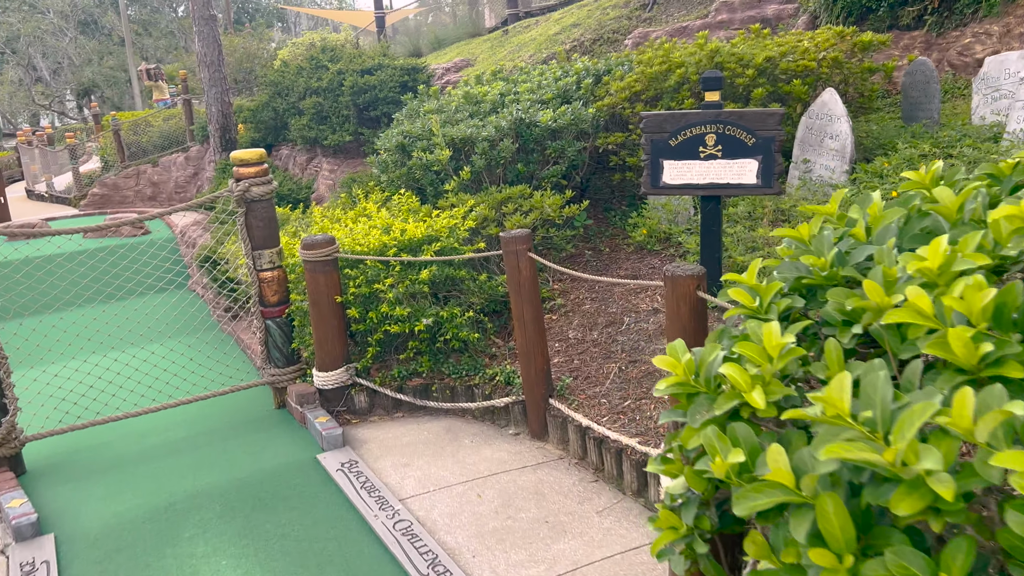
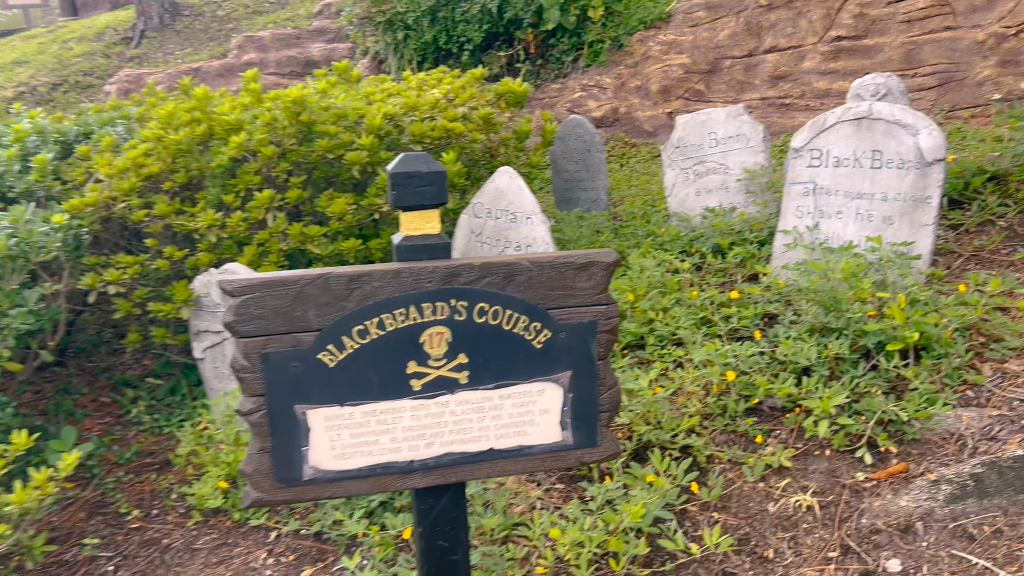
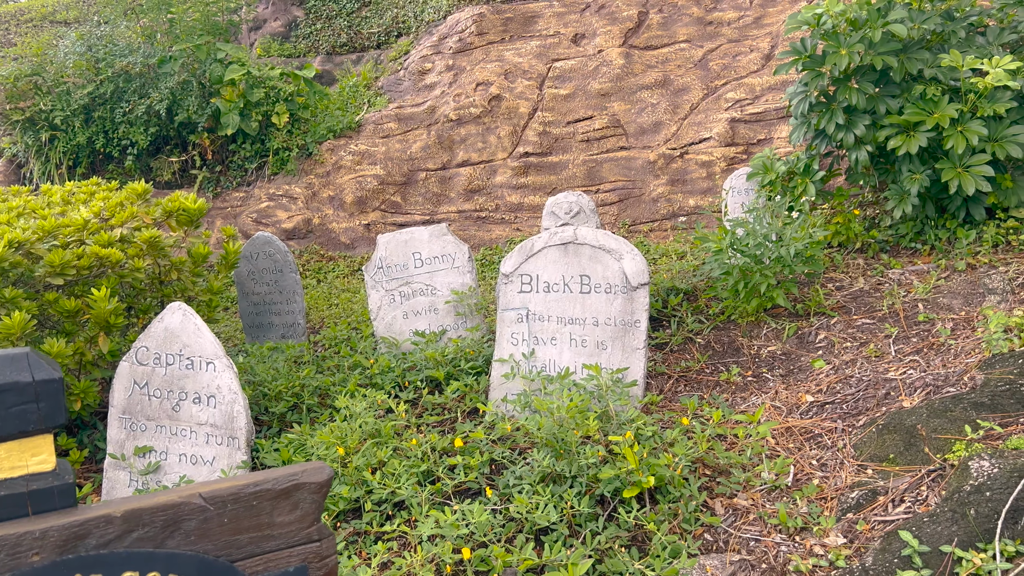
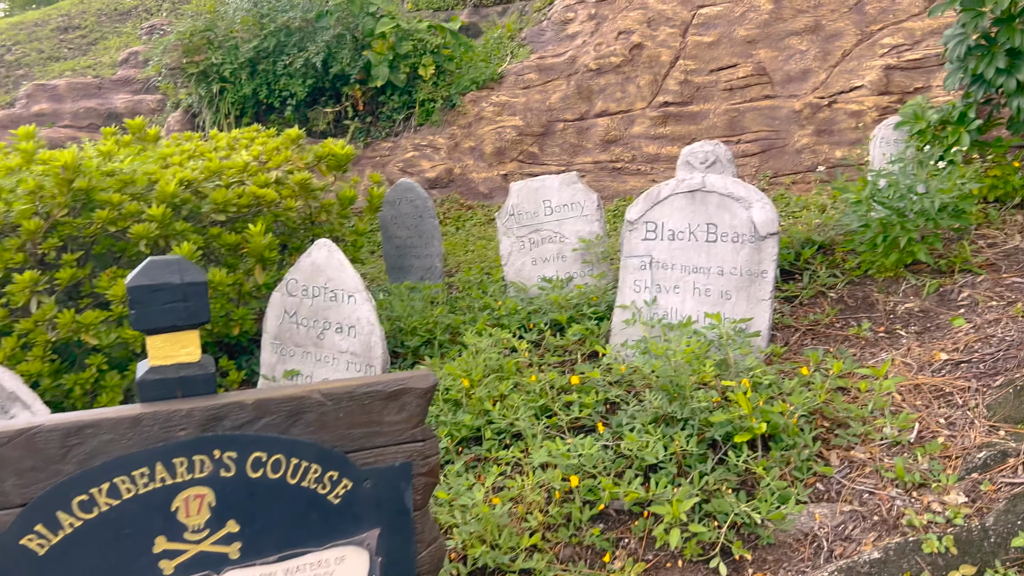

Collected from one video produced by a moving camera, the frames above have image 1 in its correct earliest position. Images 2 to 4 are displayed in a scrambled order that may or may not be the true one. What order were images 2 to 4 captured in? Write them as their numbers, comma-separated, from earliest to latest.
2, 4, 3
